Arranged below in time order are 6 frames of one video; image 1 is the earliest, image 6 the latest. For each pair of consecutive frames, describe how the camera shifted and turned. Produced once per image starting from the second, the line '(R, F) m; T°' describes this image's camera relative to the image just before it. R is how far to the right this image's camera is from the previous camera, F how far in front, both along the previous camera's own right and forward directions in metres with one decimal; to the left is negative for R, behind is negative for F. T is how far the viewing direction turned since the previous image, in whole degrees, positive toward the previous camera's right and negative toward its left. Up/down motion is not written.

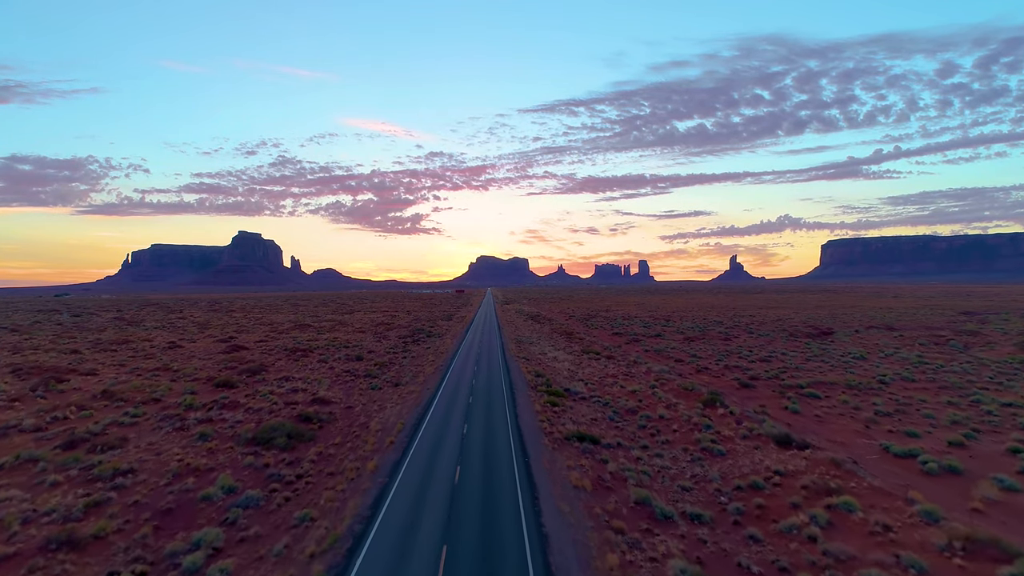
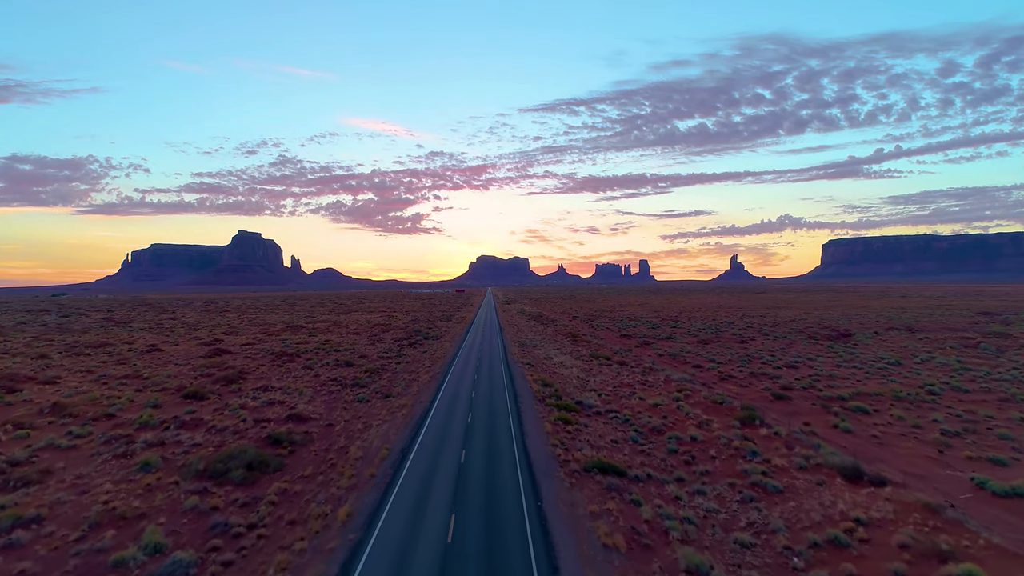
(-0.3, +3.8) m; 0°
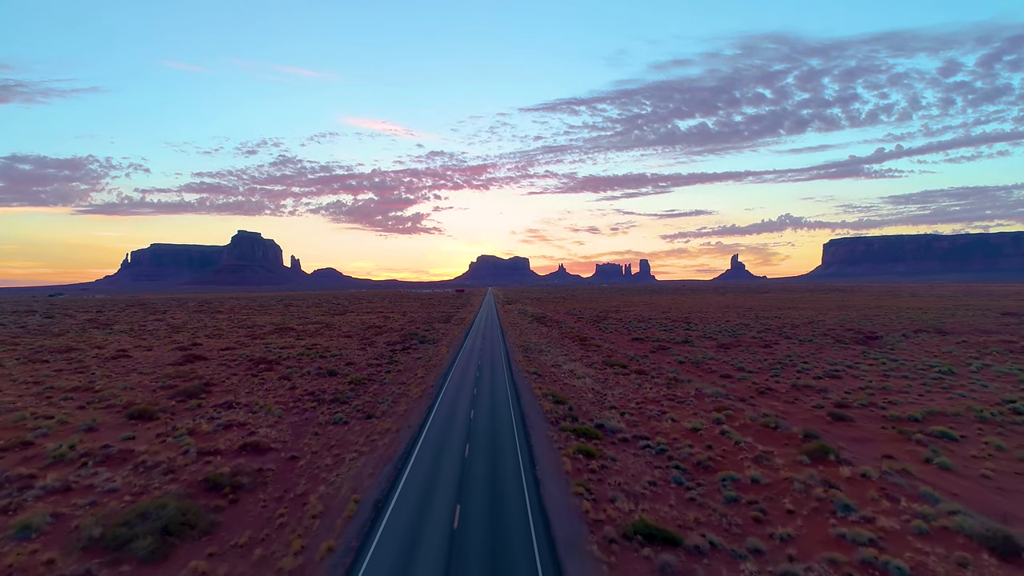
(-0.3, +4.9) m; 0°
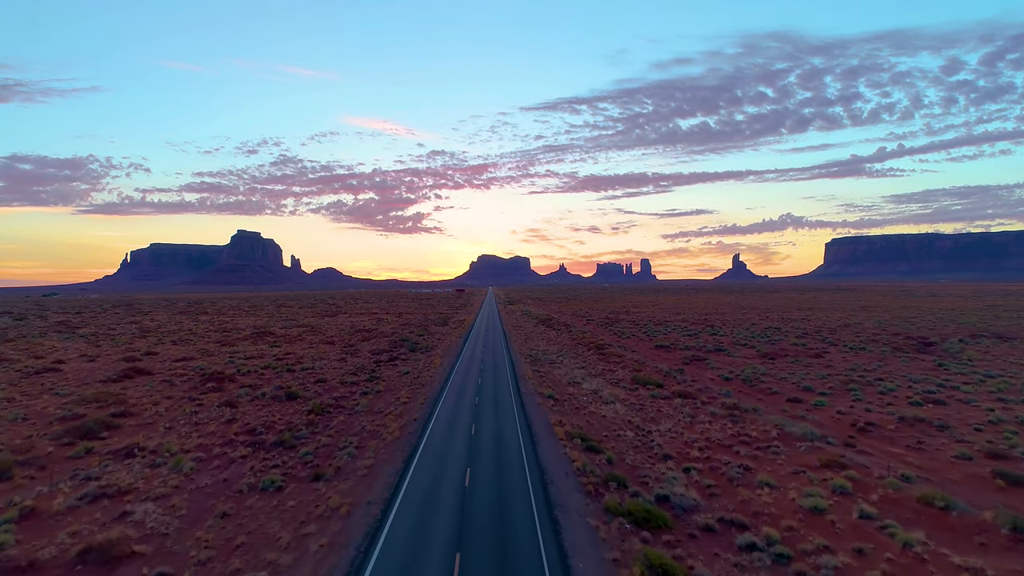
(-0.5, +8.1) m; 0°
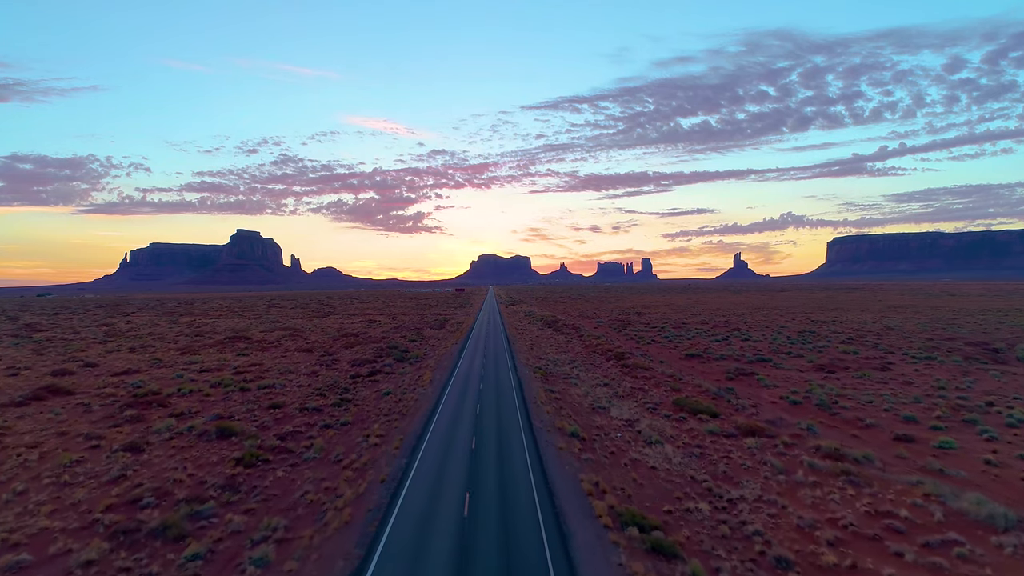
(-0.4, +7.6) m; 0°
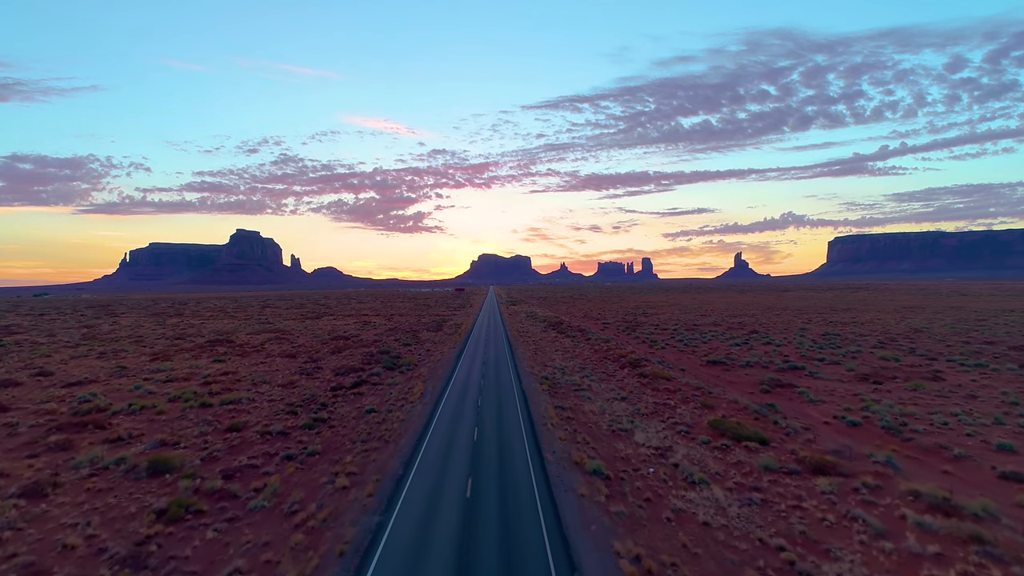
(-0.2, +4.4) m; 0°
